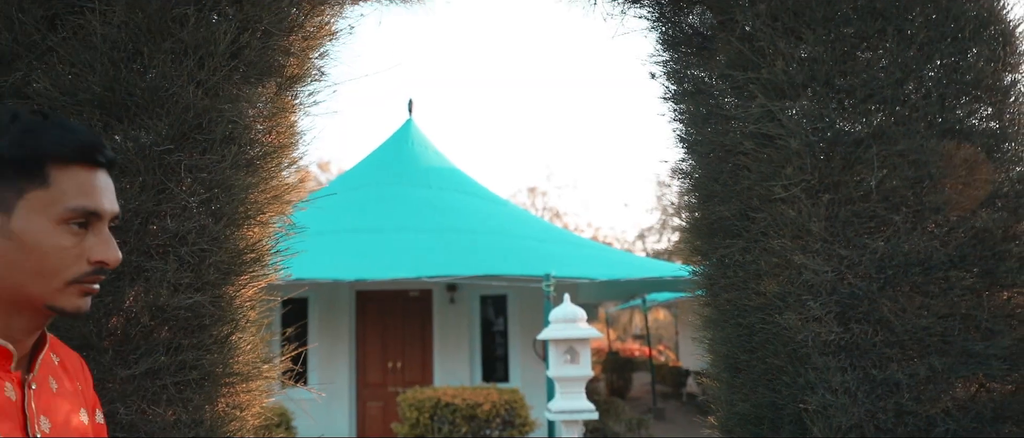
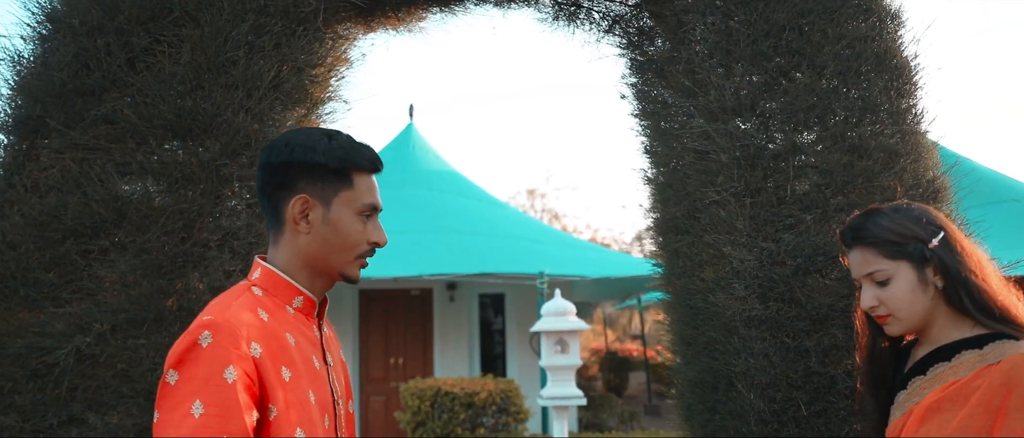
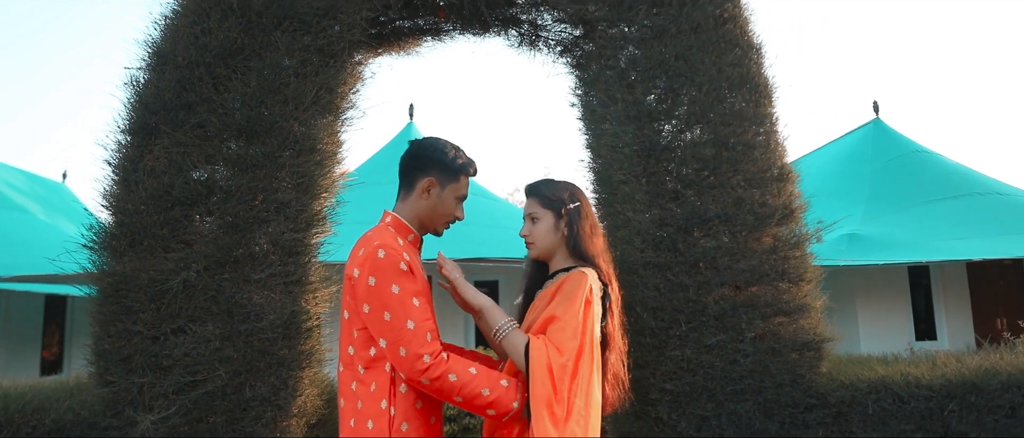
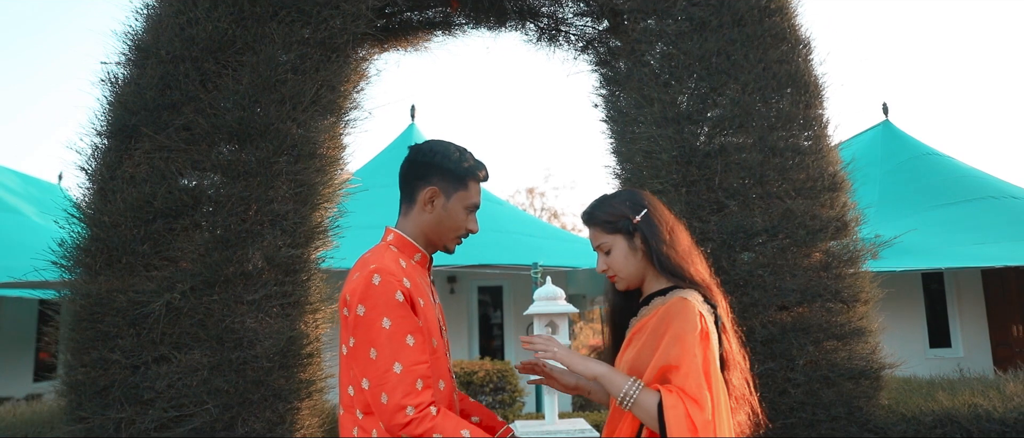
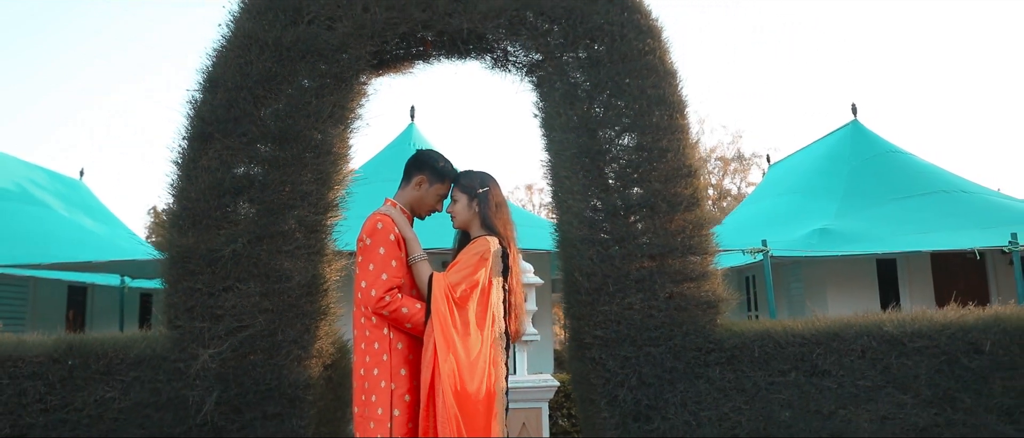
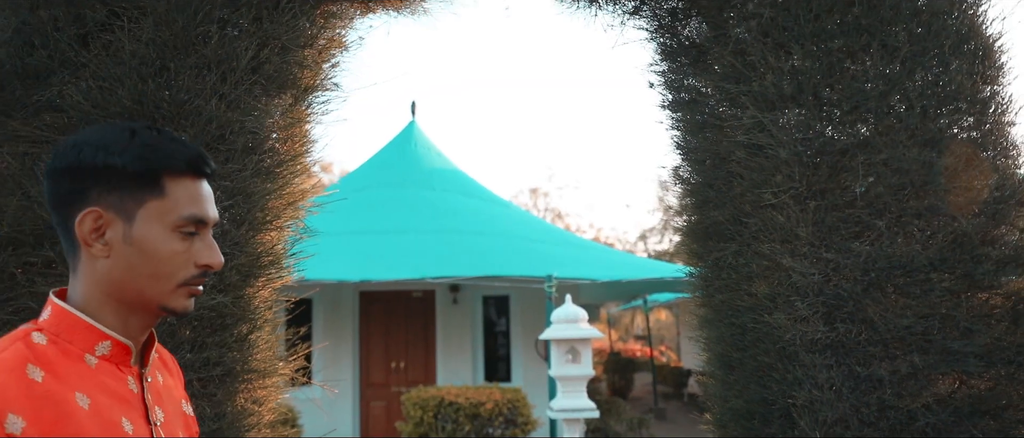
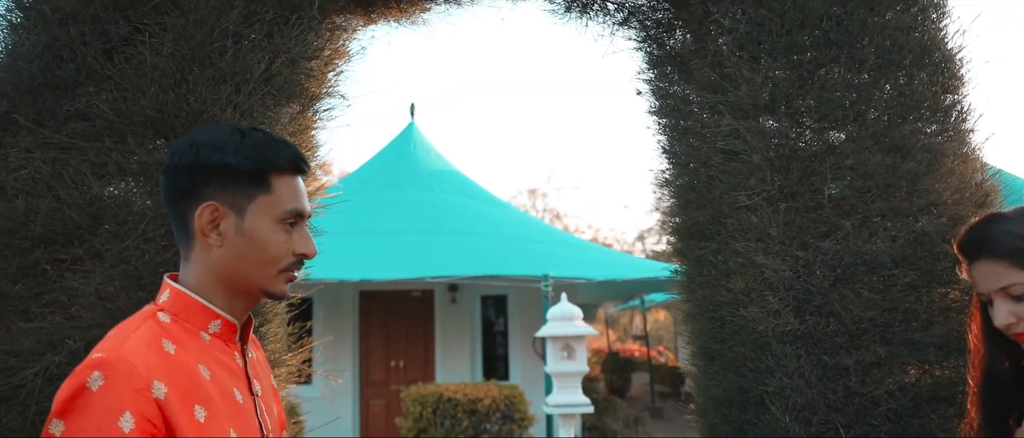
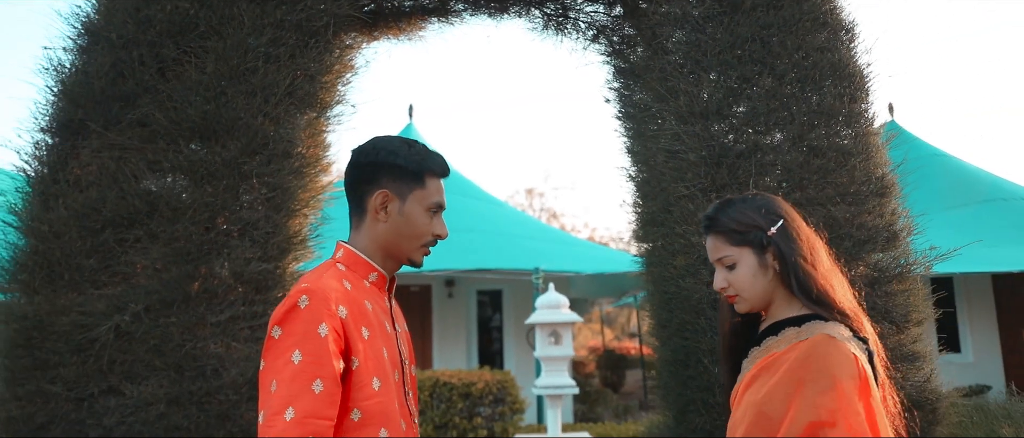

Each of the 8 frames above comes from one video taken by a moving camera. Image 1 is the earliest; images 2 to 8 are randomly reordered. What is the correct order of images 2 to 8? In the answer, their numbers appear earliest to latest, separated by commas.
6, 7, 2, 8, 4, 3, 5
